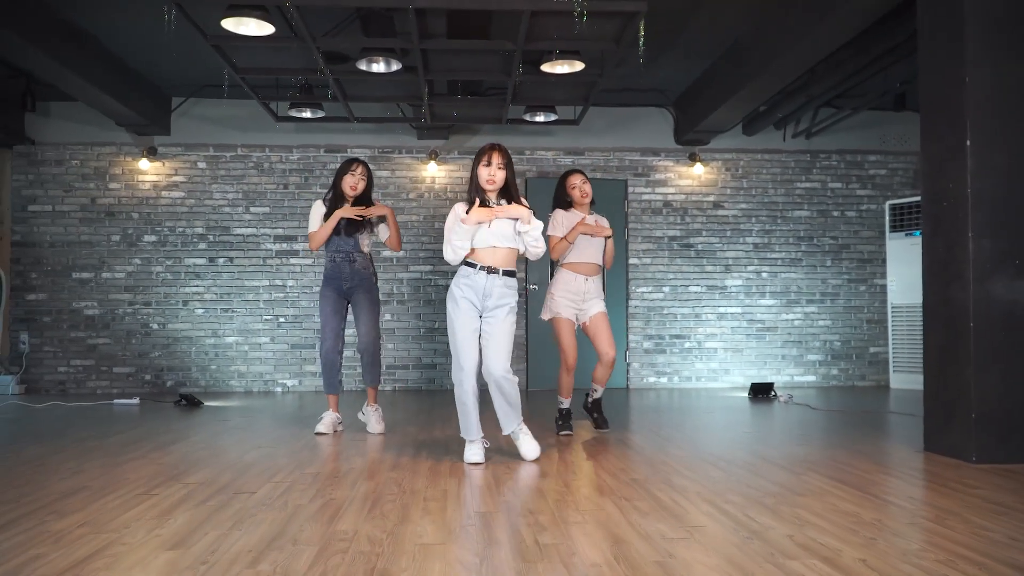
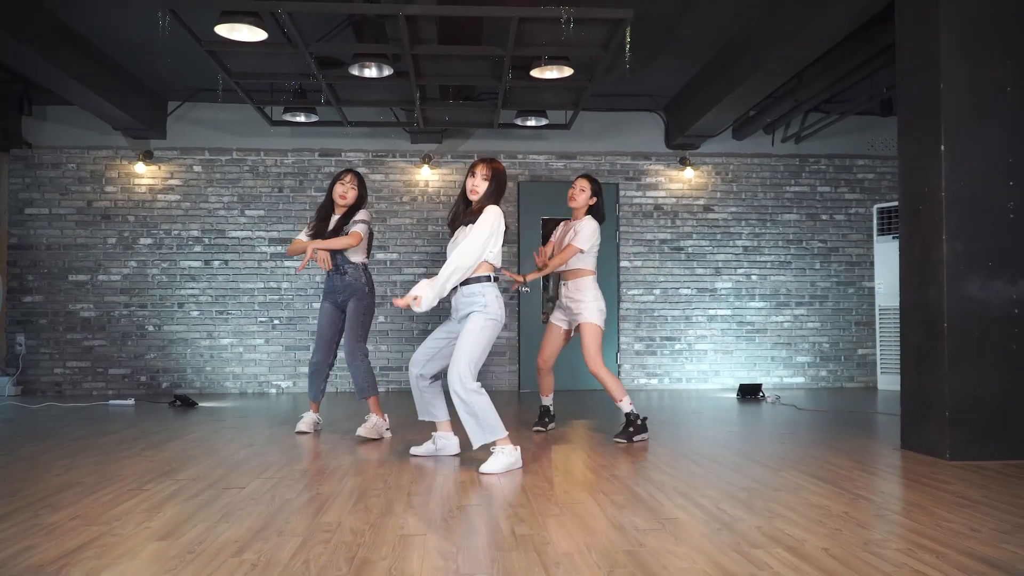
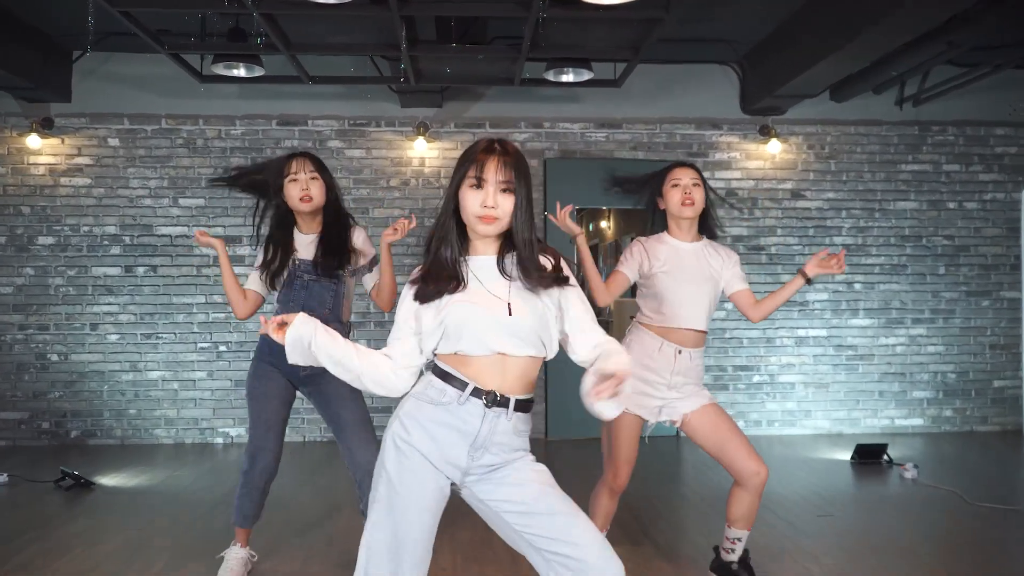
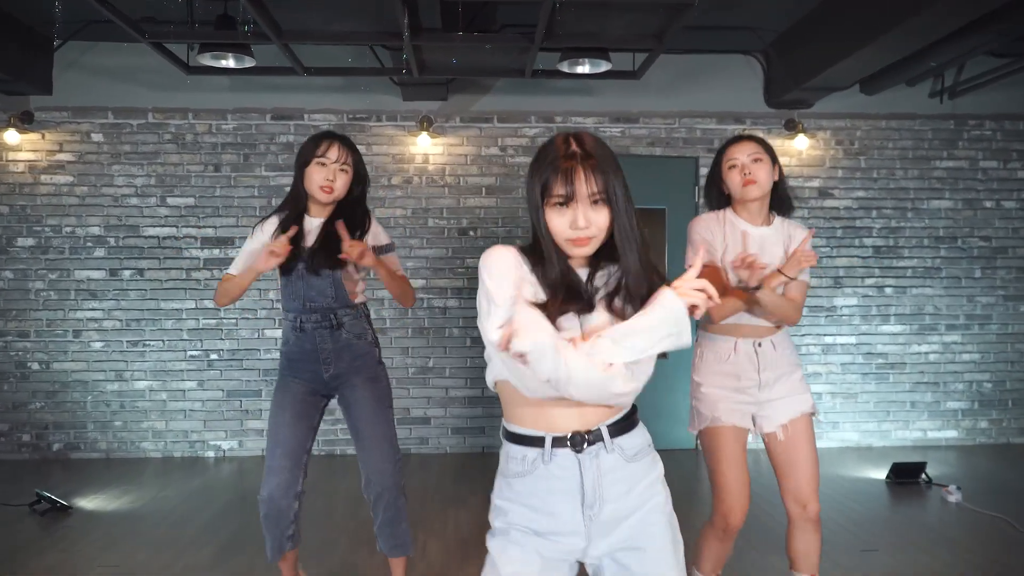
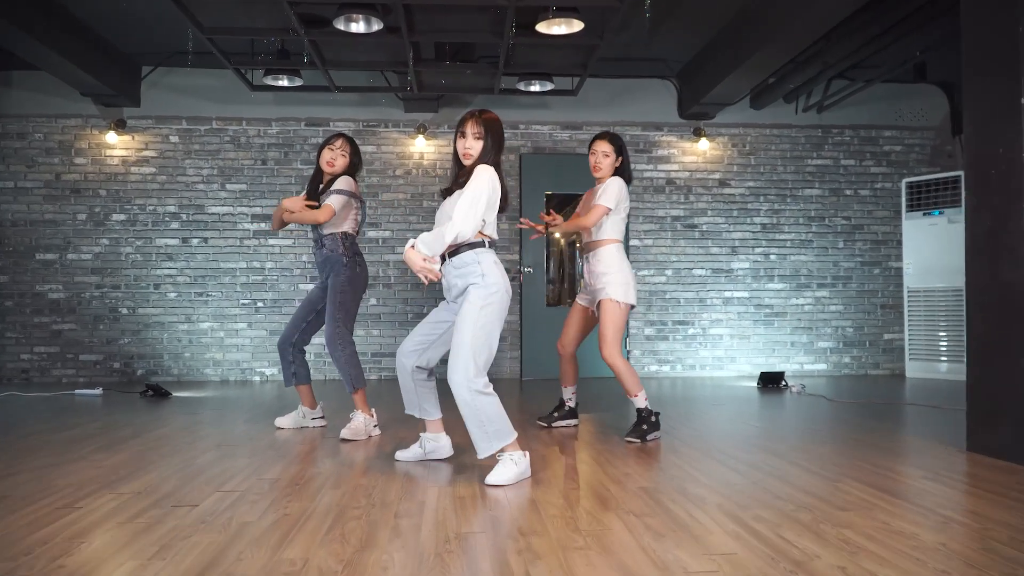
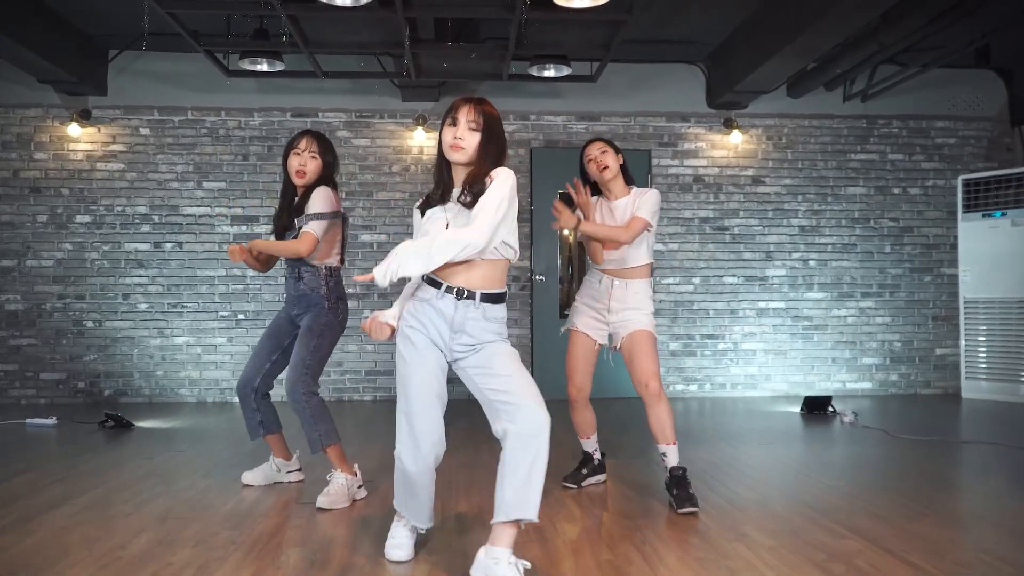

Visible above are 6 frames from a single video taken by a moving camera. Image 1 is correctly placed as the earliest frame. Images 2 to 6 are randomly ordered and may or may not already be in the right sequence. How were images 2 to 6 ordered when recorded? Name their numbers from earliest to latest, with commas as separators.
2, 5, 6, 3, 4
